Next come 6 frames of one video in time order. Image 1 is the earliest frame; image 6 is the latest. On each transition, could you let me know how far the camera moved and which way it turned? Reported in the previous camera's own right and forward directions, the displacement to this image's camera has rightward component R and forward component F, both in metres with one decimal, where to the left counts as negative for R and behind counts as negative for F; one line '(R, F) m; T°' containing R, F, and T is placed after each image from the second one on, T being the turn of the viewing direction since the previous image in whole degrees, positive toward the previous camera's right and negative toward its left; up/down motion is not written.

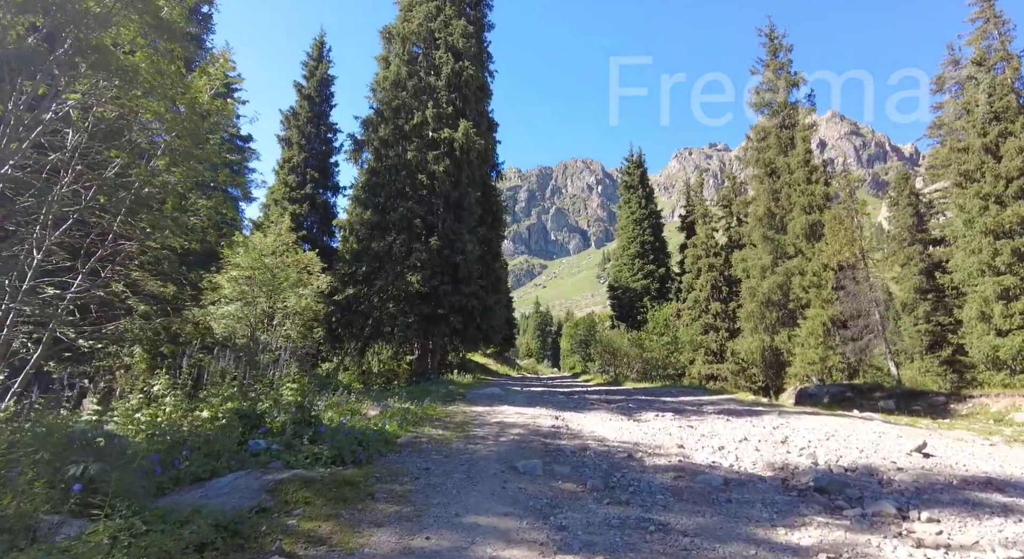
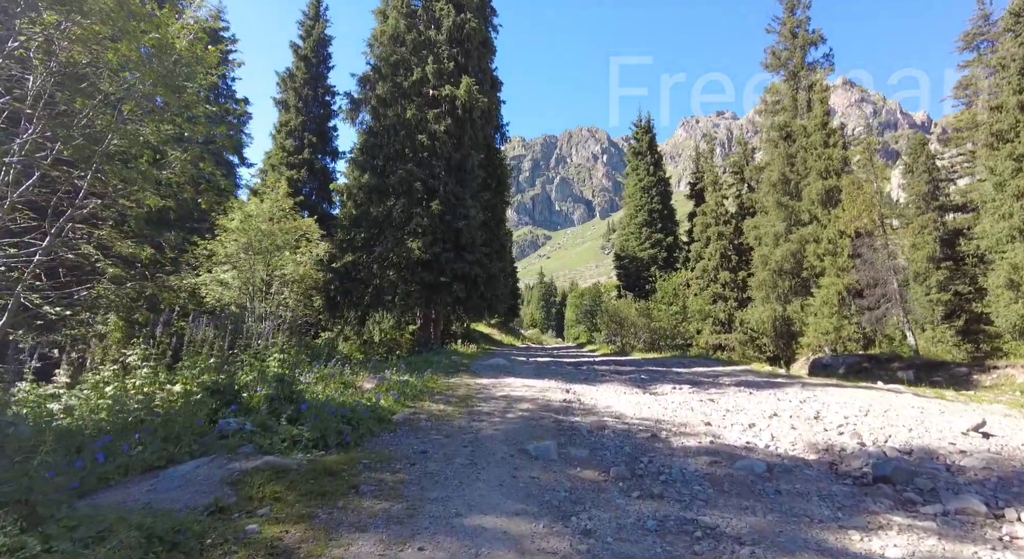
(-0.1, +0.7) m; 0°
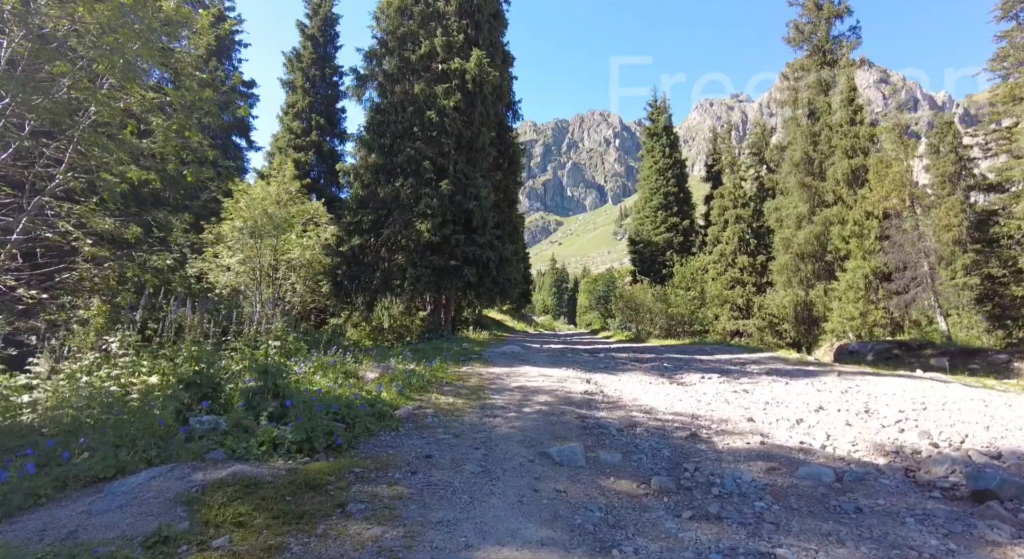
(-0.1, +0.7) m; -1°
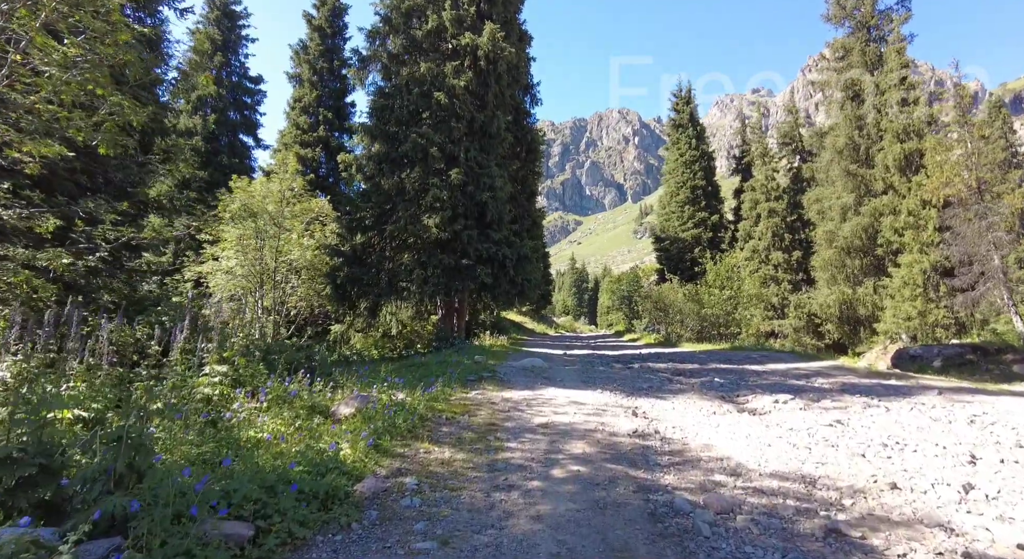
(0.0, +1.8) m; -2°
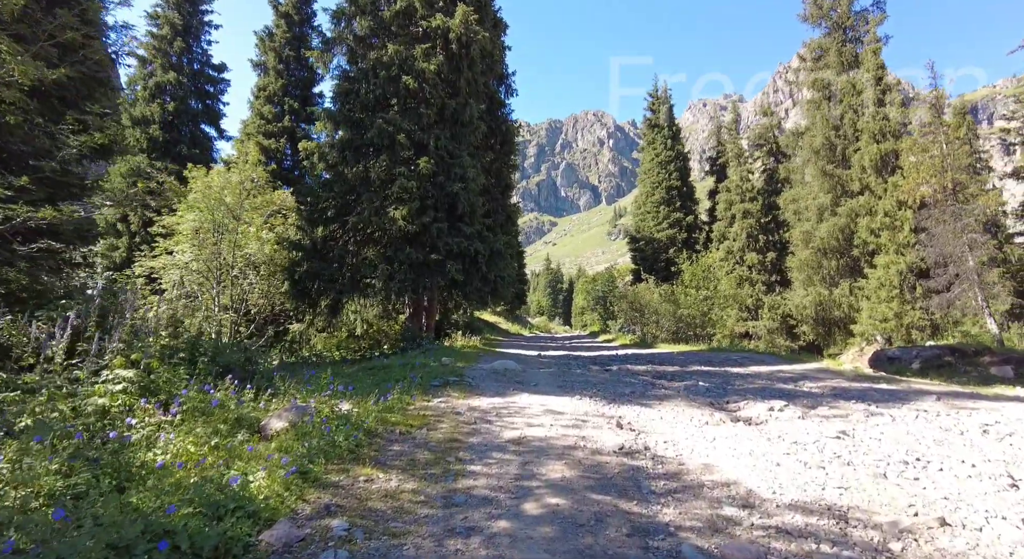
(+0.1, +0.8) m; +3°
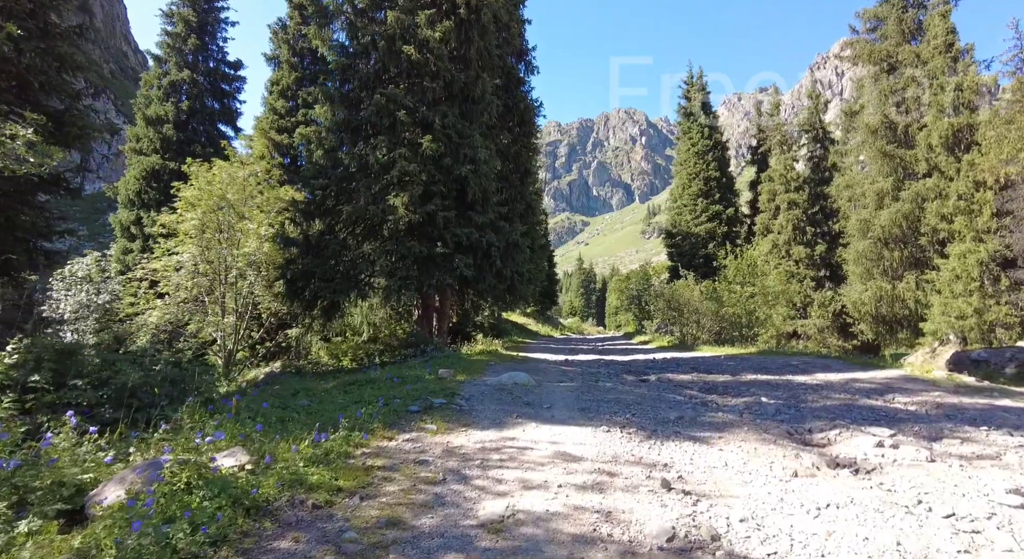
(+0.3, +1.7) m; -4°
